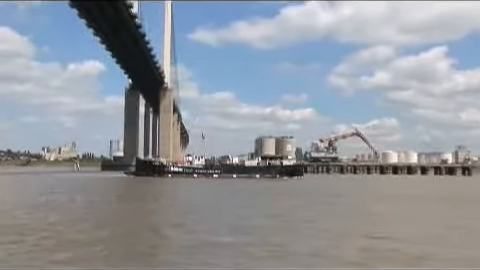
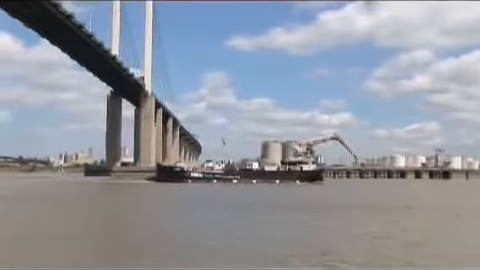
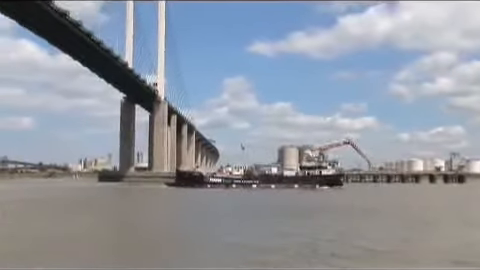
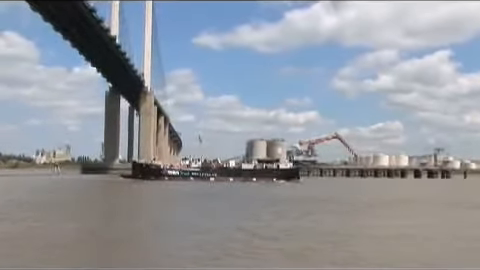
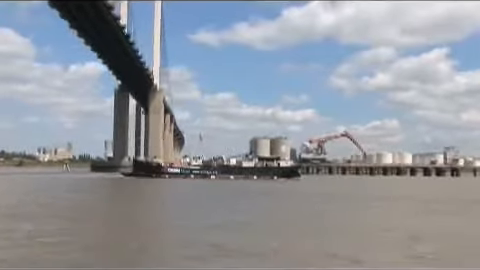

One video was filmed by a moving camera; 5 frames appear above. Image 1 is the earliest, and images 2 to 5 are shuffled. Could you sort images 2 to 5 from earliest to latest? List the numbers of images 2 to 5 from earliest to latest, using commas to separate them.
5, 4, 2, 3
